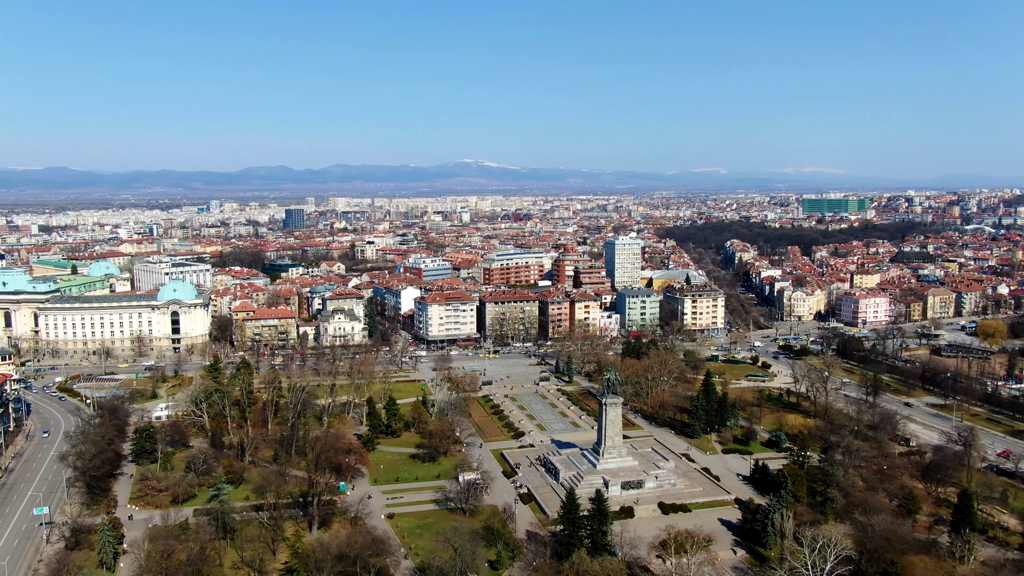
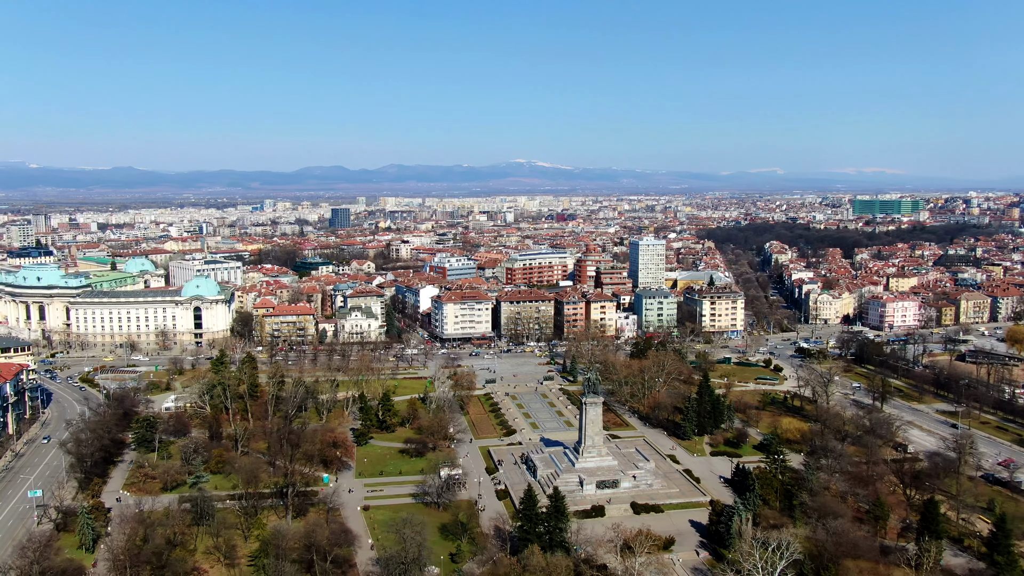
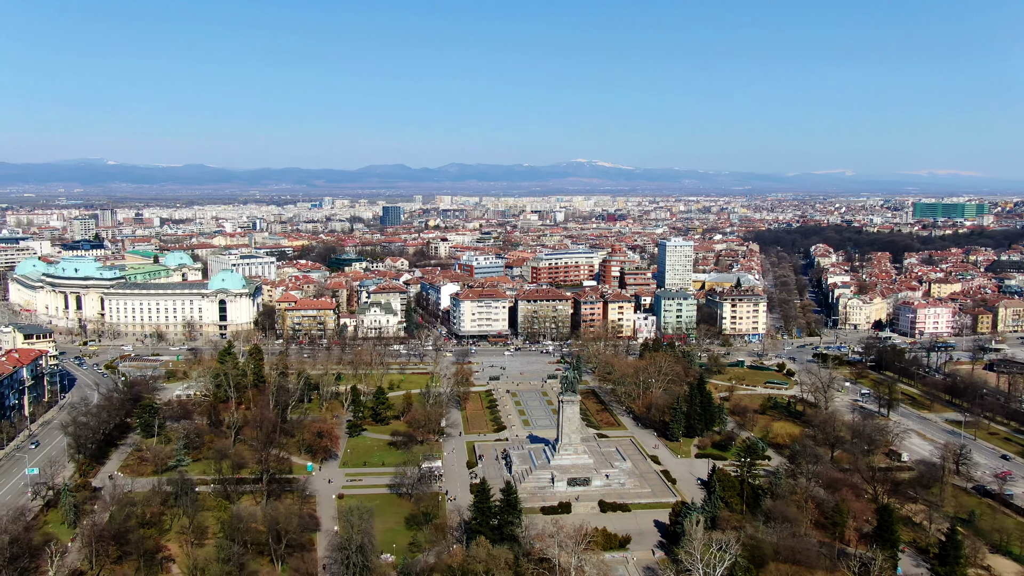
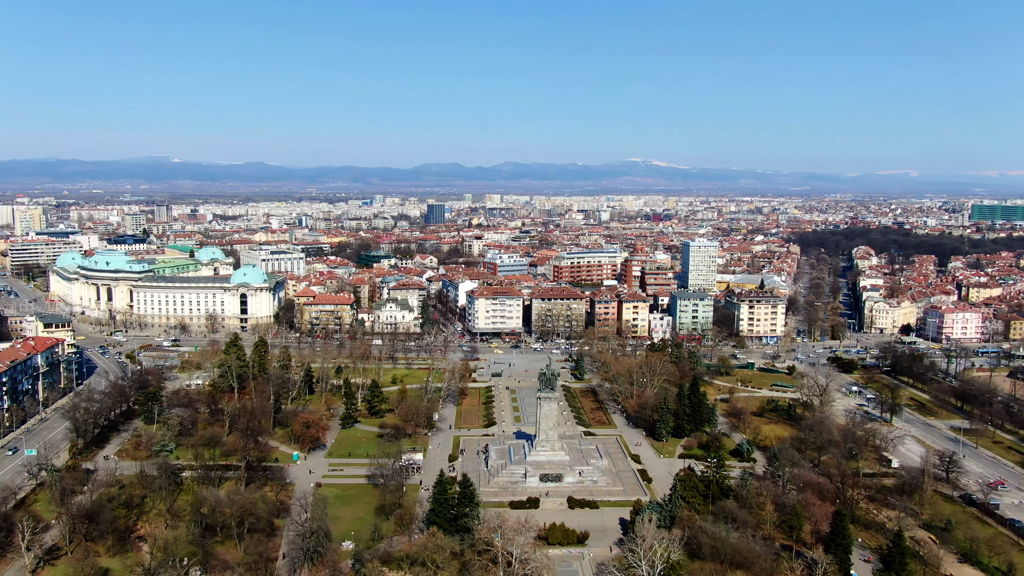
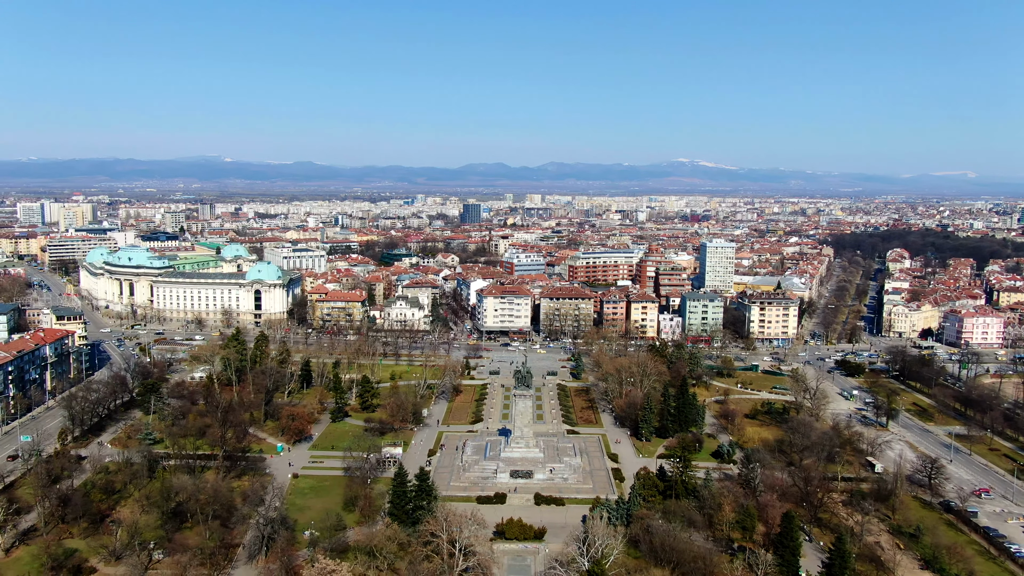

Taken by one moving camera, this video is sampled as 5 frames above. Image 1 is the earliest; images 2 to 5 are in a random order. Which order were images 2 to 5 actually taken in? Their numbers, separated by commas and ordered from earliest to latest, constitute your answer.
2, 3, 4, 5
